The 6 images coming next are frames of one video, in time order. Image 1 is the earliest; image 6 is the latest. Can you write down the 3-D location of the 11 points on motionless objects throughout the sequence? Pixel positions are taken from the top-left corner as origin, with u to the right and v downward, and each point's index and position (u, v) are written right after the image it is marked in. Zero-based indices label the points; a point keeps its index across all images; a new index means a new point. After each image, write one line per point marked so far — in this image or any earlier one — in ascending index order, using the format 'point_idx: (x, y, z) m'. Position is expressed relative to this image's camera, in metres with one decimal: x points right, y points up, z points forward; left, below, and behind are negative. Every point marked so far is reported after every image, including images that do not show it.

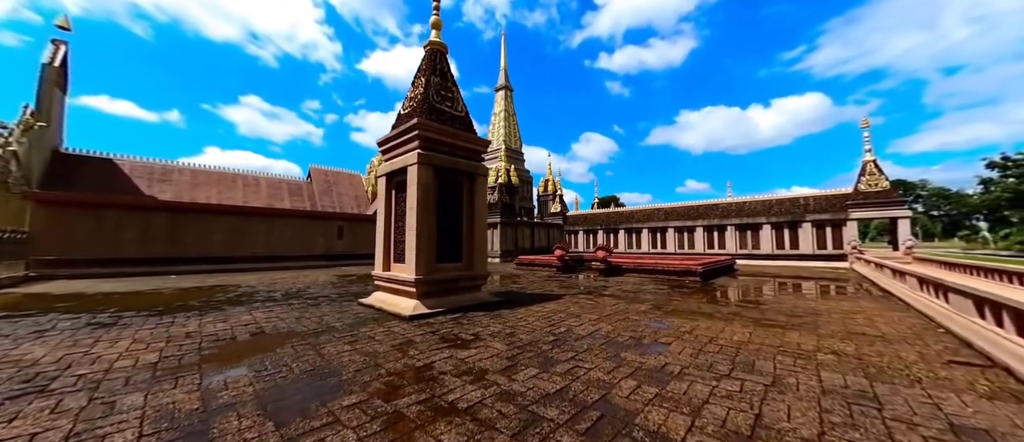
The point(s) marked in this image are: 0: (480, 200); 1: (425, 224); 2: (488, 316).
0: (-0.6, +0.4, +6.7) m
1: (-1.5, -0.1, +5.8) m
2: (-0.4, -1.6, +5.4) m
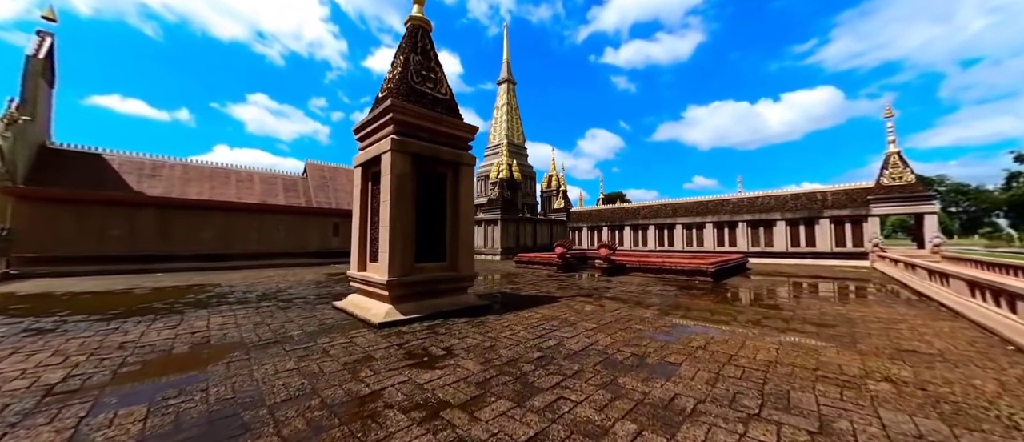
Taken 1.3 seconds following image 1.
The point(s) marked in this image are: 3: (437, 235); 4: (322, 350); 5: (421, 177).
0: (-0.8, +0.5, +6.0) m
1: (-1.7, 0.0, +5.2) m
2: (-0.6, -1.5, +4.8) m
3: (-1.3, -0.2, +5.7) m
4: (-2.2, -1.5, +3.8) m
5: (-1.5, +0.7, +5.6) m
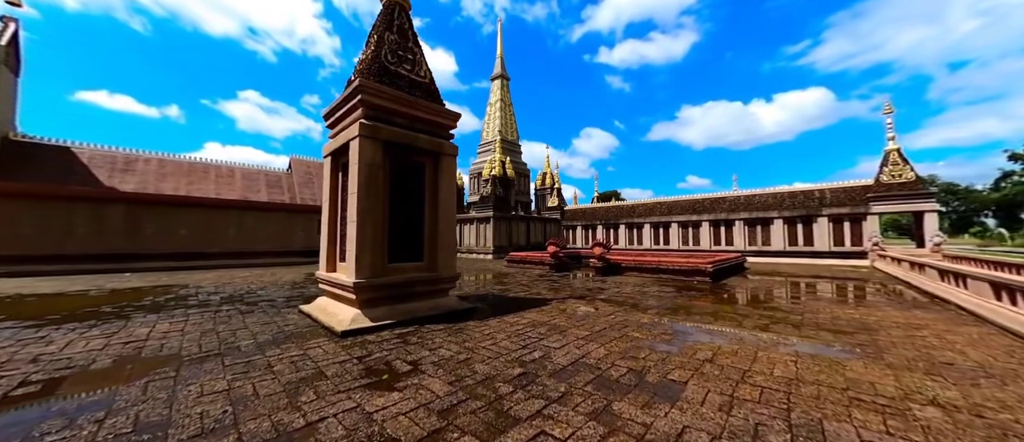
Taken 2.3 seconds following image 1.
0: (-1.1, +0.6, +5.4) m
1: (-2.0, +0.1, +4.6) m
2: (-0.8, -1.4, +4.2) m
3: (-1.5, -0.2, +5.2) m
4: (-2.4, -1.4, +3.2) m
5: (-1.8, +0.8, +5.0) m
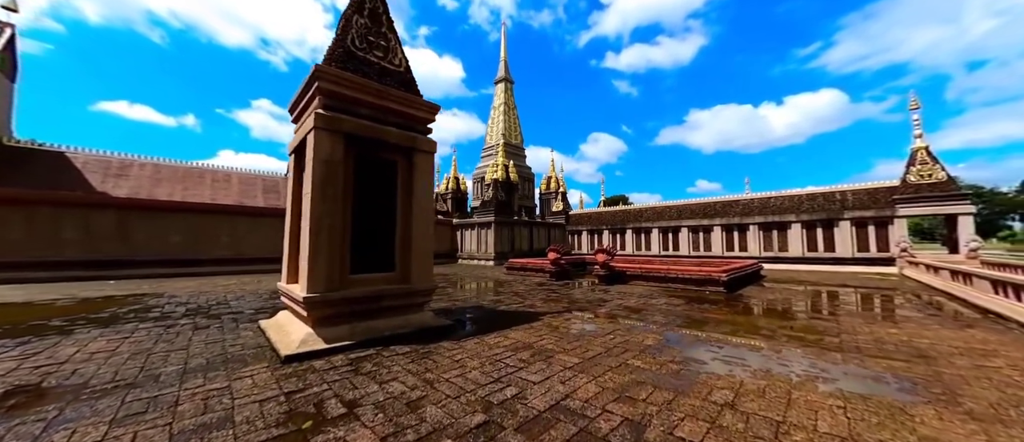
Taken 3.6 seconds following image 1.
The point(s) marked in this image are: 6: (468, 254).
0: (-1.3, +0.5, +4.8) m
1: (-2.2, 0.0, +4.0) m
2: (-1.1, -1.4, +3.6) m
3: (-1.8, -0.2, +4.5) m
4: (-2.7, -1.4, +2.6) m
5: (-2.0, +0.8, +4.4) m
6: (-2.6, -1.9, +19.9) m
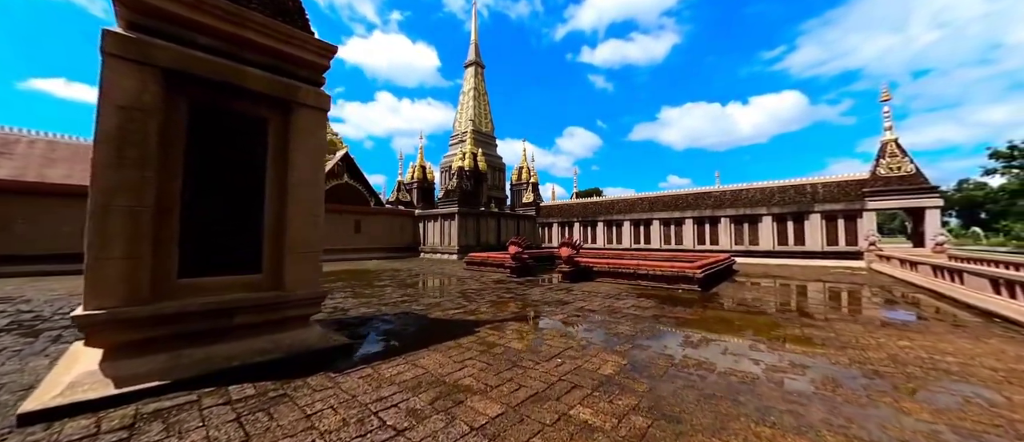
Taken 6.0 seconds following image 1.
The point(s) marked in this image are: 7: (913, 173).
0: (-2.2, +0.7, +3.5) m
1: (-3.0, +0.2, +2.6) m
2: (-1.9, -1.3, +2.3) m
3: (-2.6, 0.0, +3.2) m
4: (-3.4, -1.3, +1.2) m
5: (-2.8, +0.9, +3.0) m
6: (-4.5, -1.4, +18.4) m
7: (+15.5, +1.8, +12.9) m
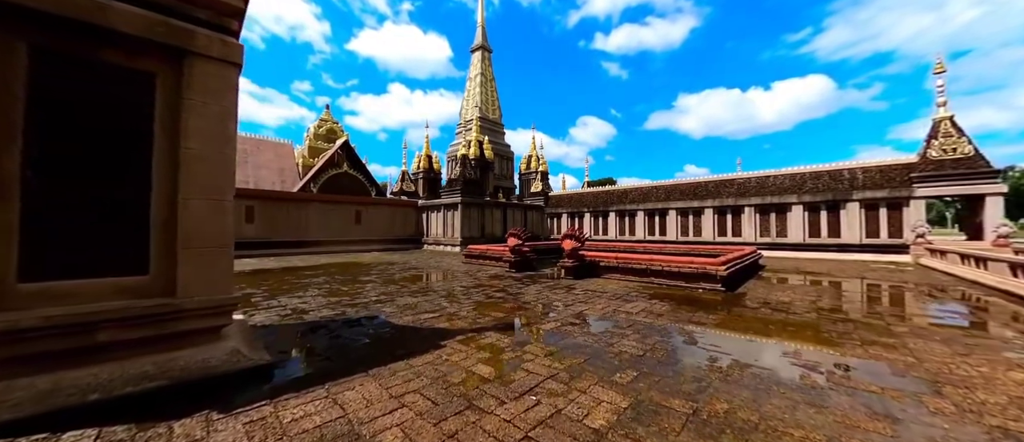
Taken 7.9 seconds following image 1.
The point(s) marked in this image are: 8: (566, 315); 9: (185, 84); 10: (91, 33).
0: (-2.4, +0.8, +2.7) m
1: (-3.3, +0.3, +1.9) m
2: (-2.2, -1.2, +1.5) m
3: (-2.9, +0.1, +2.4) m
4: (-3.7, -1.2, +0.5) m
5: (-3.1, +1.0, +2.2) m
6: (-4.2, -0.9, +17.8) m
7: (+15.6, +2.2, +11.4) m
8: (+0.8, -1.3, +4.7) m
9: (-2.5, +1.1, +2.7) m
10: (-3.0, +1.3, +2.4) m
